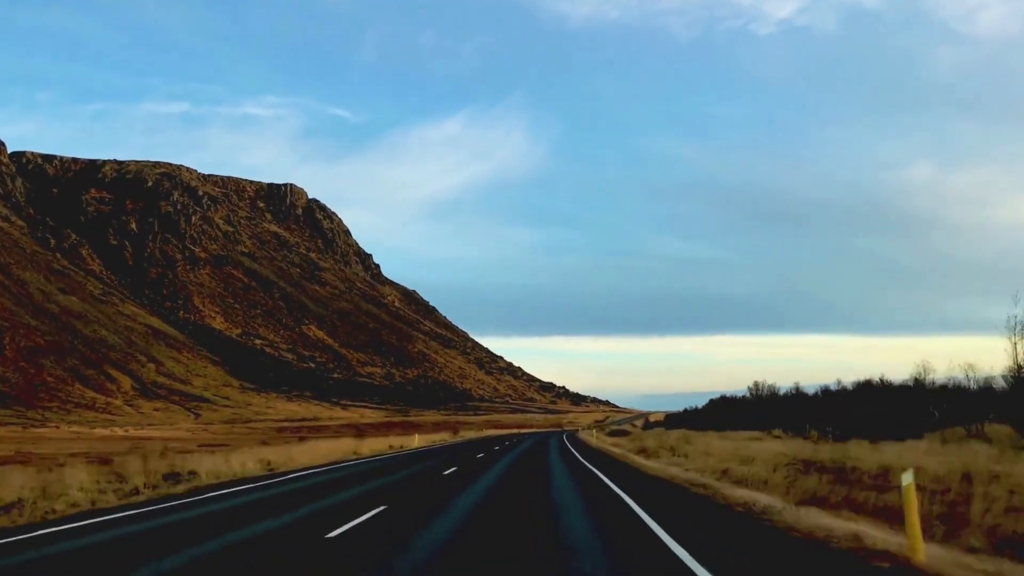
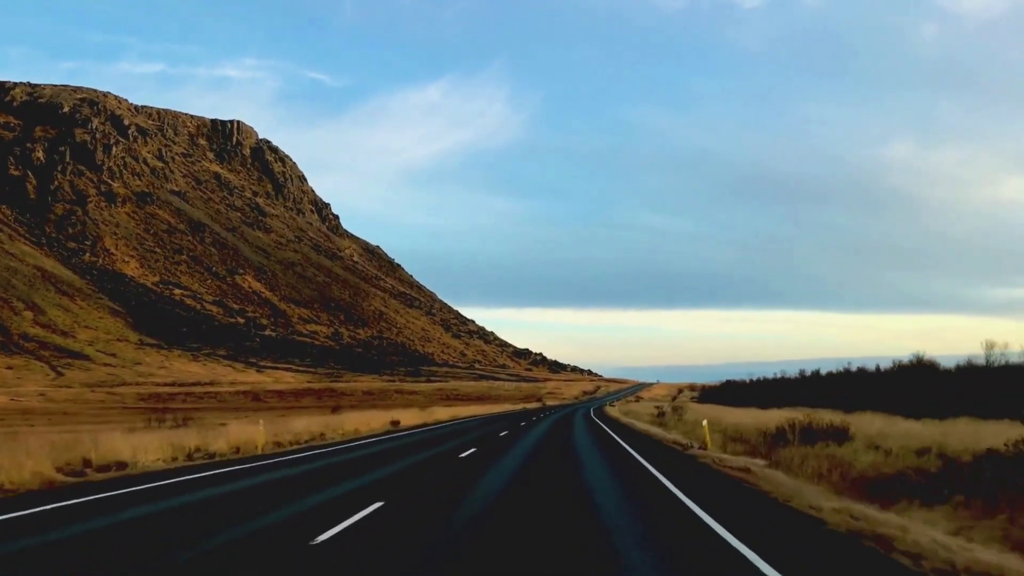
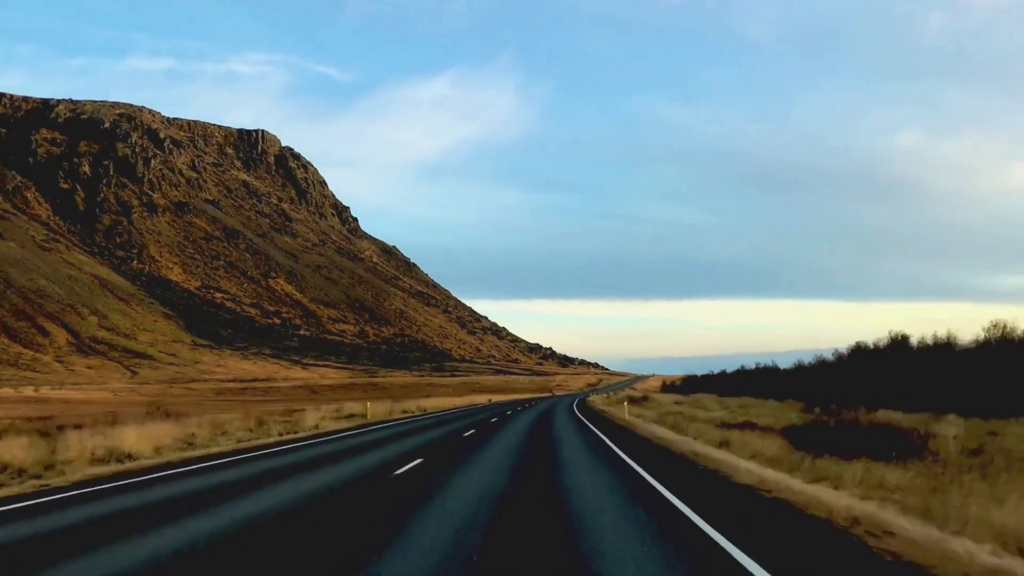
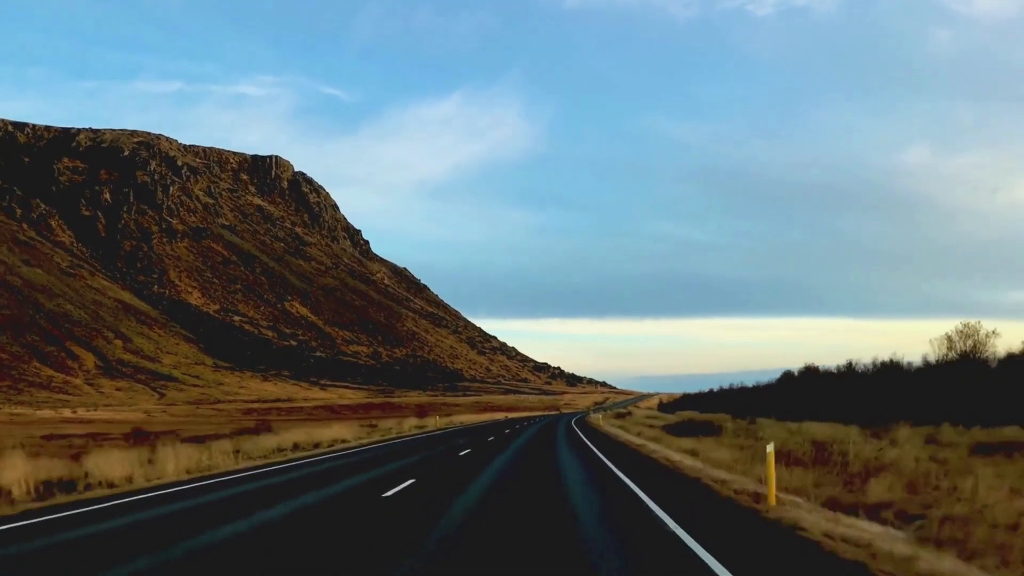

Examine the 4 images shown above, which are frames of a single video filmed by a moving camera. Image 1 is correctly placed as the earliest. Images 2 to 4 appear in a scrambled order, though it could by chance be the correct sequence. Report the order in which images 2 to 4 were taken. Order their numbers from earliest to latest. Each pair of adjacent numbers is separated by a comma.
4, 3, 2
